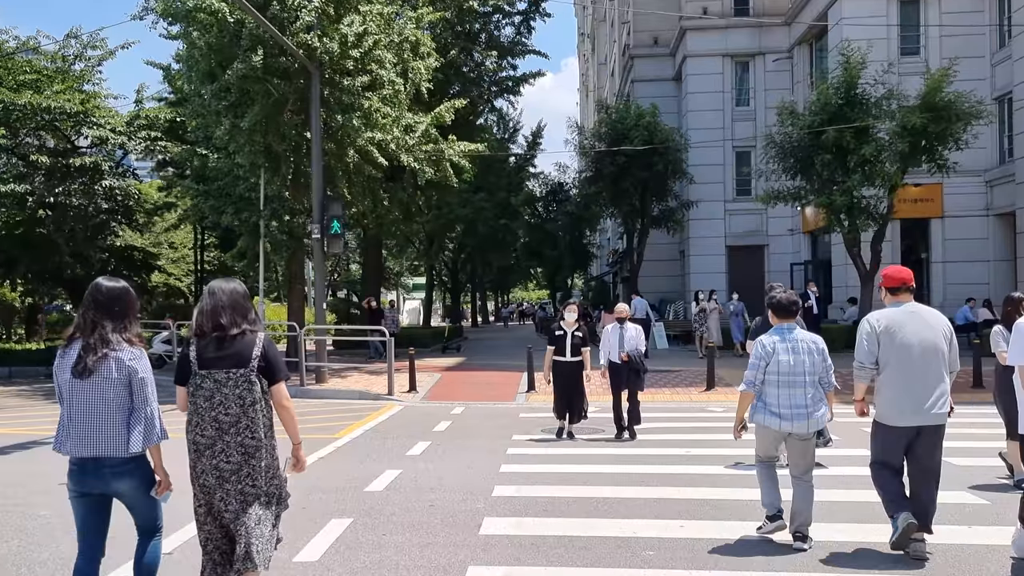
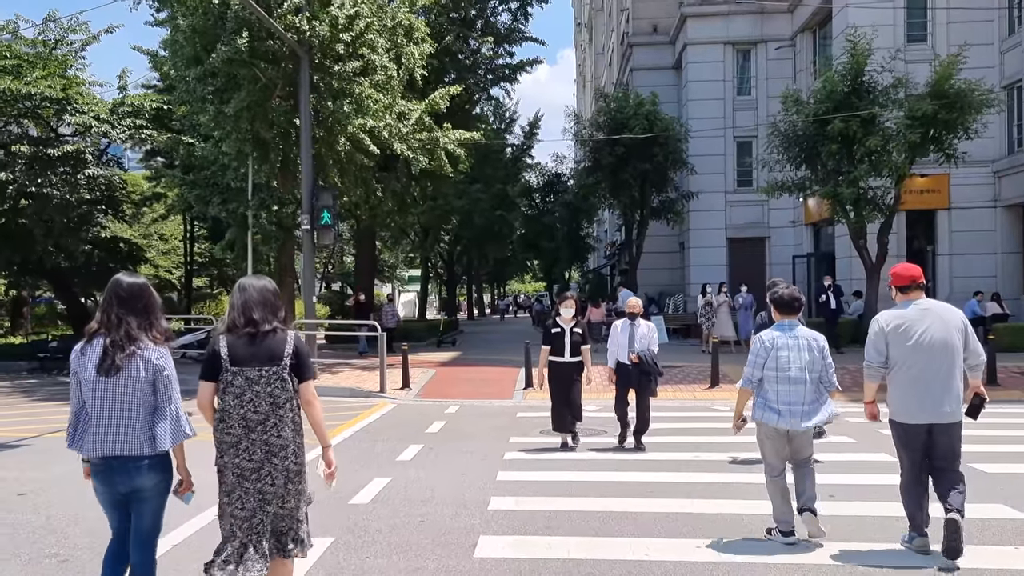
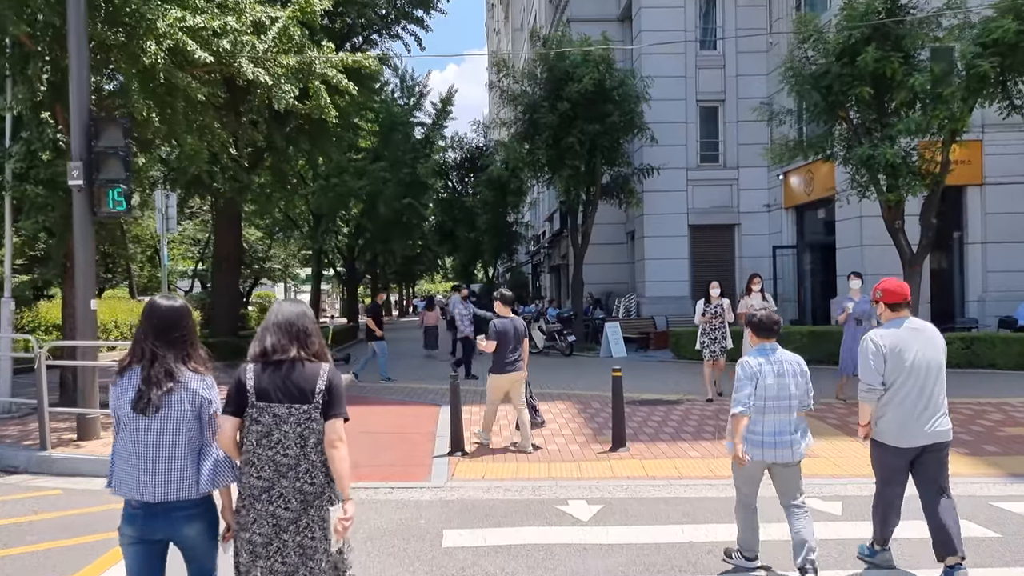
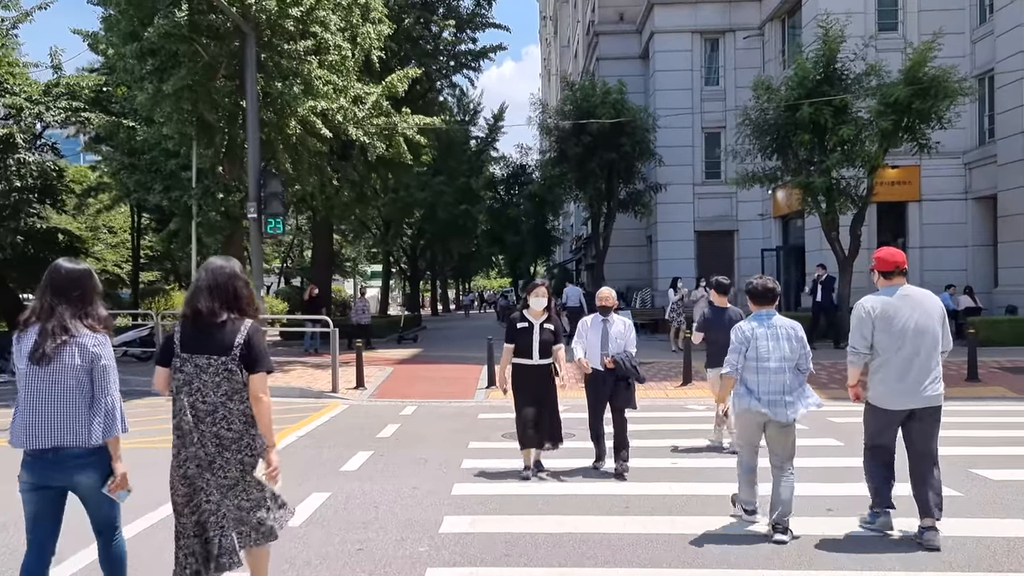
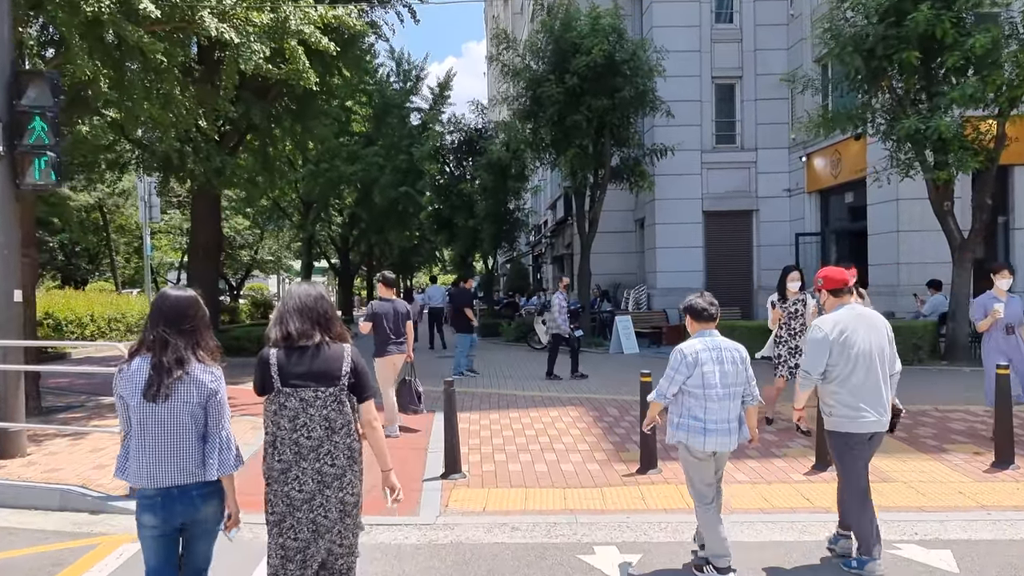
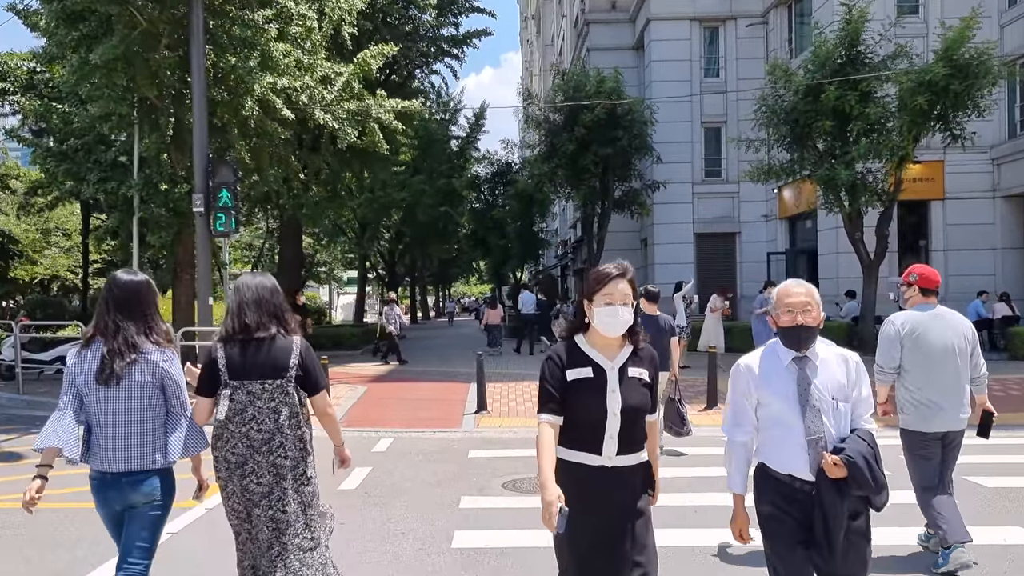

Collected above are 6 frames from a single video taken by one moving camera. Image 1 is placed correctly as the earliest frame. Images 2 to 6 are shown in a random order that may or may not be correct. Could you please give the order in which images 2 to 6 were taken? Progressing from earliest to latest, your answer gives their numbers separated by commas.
2, 4, 6, 3, 5
